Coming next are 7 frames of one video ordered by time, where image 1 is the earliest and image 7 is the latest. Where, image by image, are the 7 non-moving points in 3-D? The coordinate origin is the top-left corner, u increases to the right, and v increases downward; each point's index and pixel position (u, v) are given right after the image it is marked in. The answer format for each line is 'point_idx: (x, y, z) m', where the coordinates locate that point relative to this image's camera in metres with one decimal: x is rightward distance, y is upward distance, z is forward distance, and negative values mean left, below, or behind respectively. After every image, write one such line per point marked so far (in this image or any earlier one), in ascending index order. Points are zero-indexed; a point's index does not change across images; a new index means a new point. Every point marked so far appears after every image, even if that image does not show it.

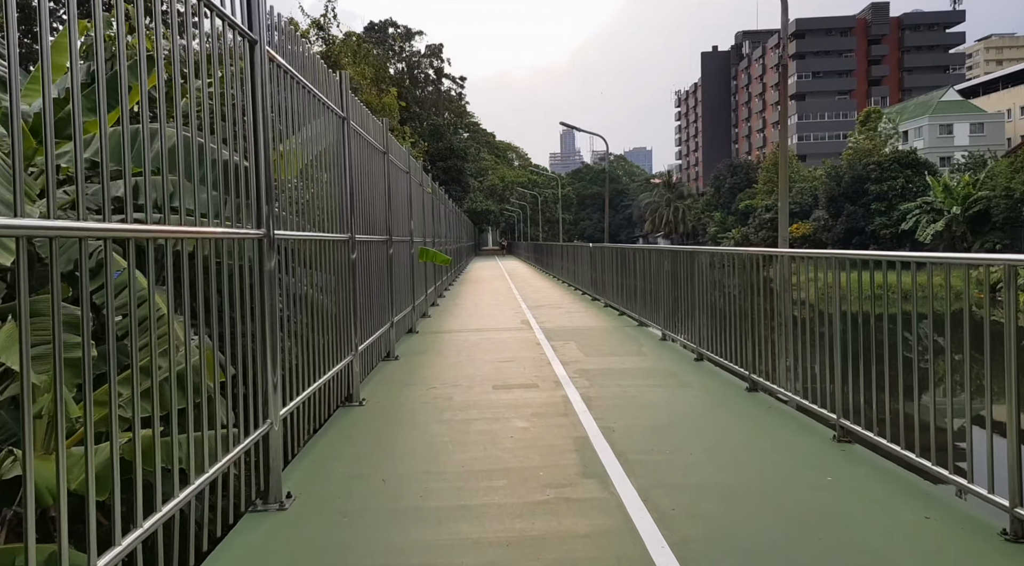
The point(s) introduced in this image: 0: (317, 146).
0: (-1.5, +1.0, +5.6) m
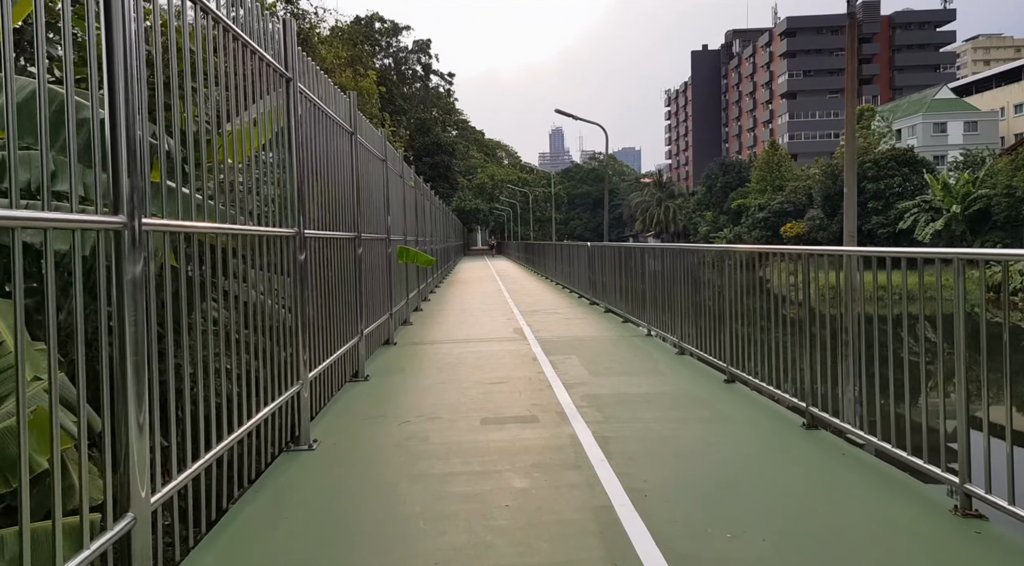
0: (-1.6, +1.0, +4.7) m
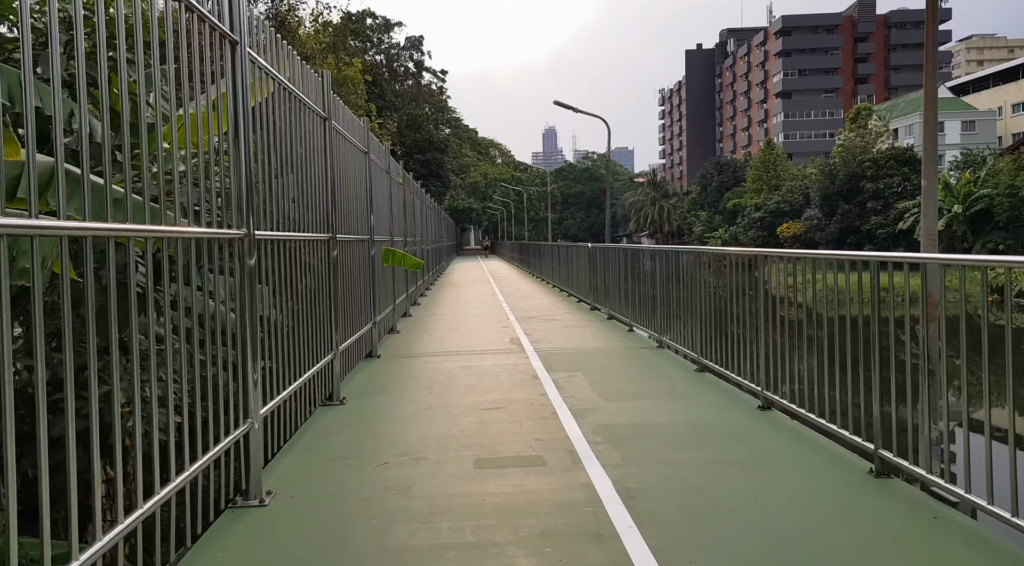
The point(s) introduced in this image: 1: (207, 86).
0: (-1.6, +0.9, +4.0) m
1: (-1.6, +1.0, +3.8) m
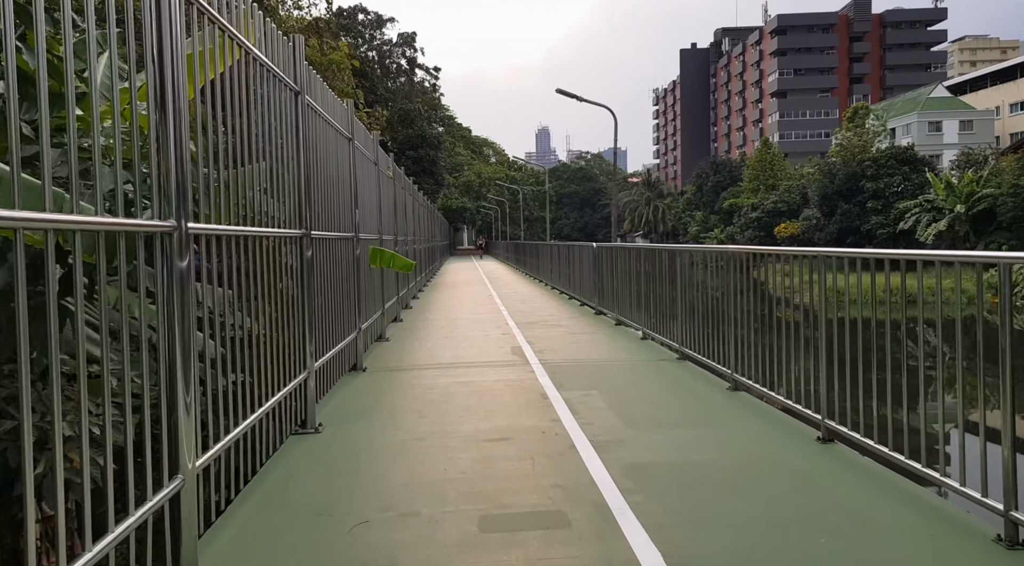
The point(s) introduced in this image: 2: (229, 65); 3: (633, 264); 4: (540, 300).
0: (-1.6, +0.9, +3.3) m
1: (-1.6, +1.0, +3.2) m
2: (-1.6, +1.2, +4.3) m
3: (+2.0, +0.3, +12.6) m
4: (+0.6, -0.4, +17.2) m
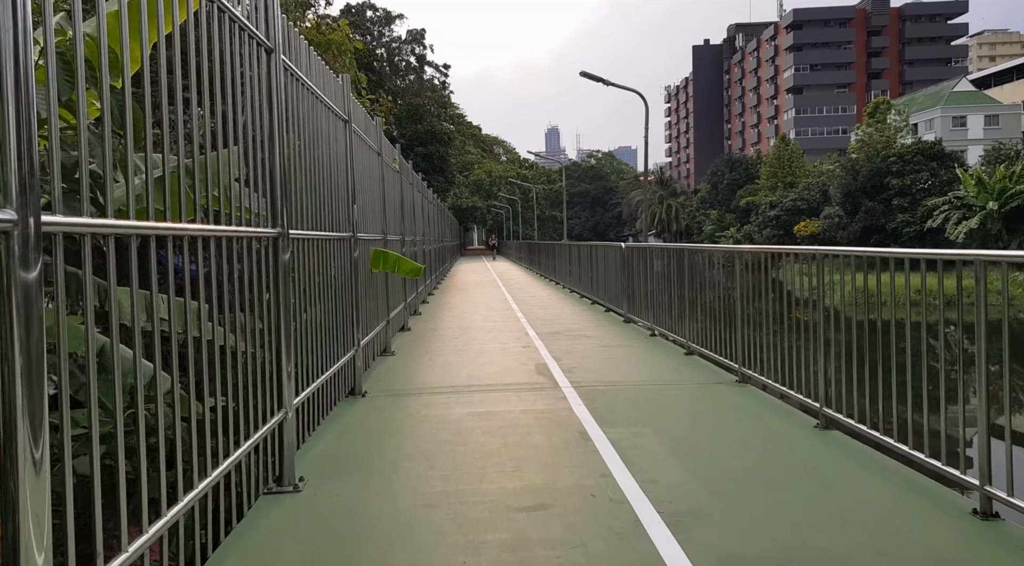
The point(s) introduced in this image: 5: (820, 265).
0: (-1.4, +0.9, +2.5) m
1: (-1.4, +1.0, +2.3) m
2: (-1.4, +1.2, +3.5) m
3: (+2.3, +0.3, +11.7) m
4: (+1.0, -0.5, +16.4) m
5: (+2.7, +0.2, +6.6) m
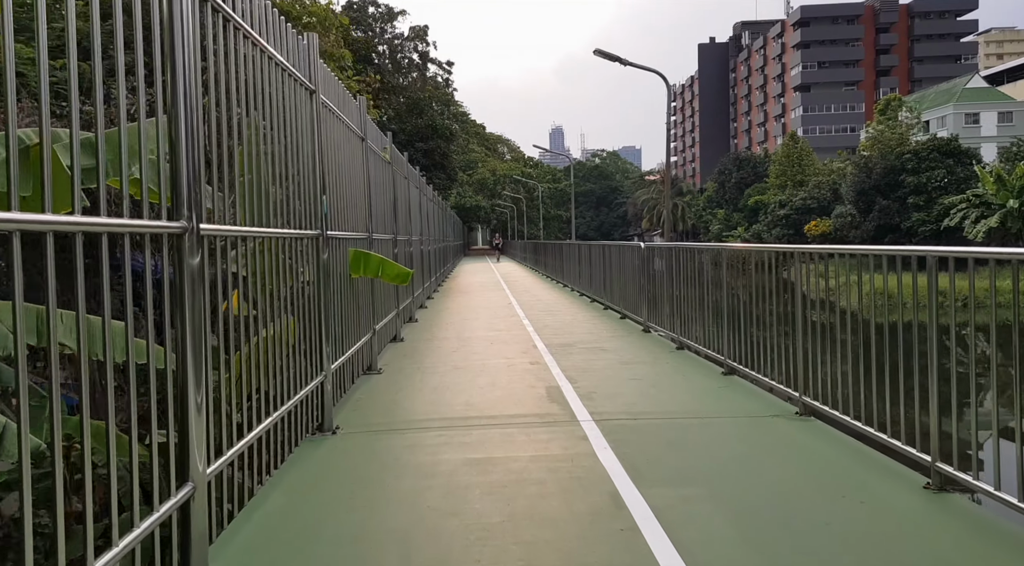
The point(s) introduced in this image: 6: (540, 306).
0: (-1.4, +0.8, +1.7) m
1: (-1.4, +0.9, +1.5) m
2: (-1.4, +1.1, +2.6) m
3: (+2.4, +0.3, +10.8) m
4: (+1.1, -0.5, +15.5) m
5: (+2.7, +0.1, +5.8) m
6: (+0.6, -0.4, +15.6) m
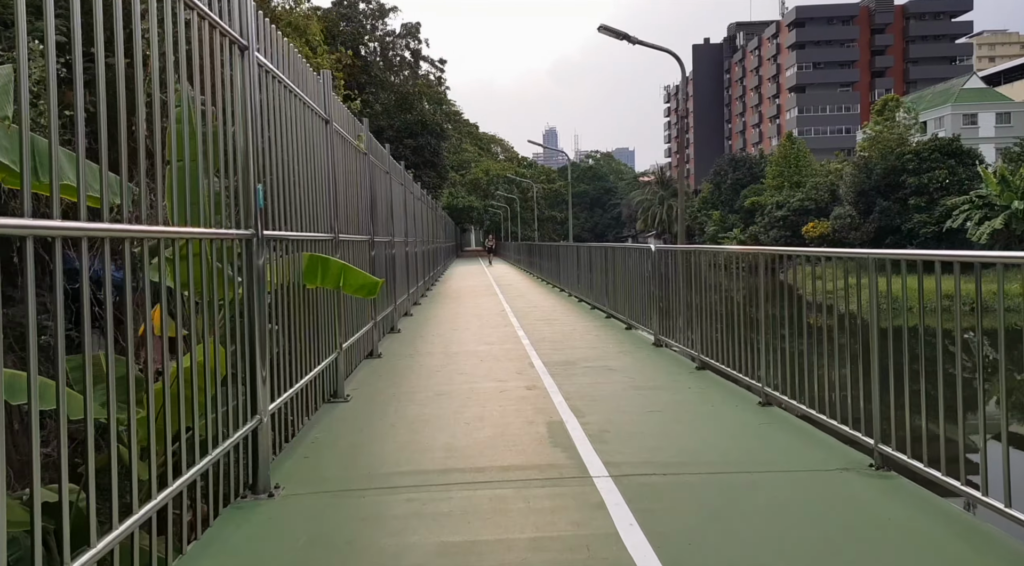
0: (-1.4, +0.8, +0.9) m
1: (-1.4, +0.9, +0.7) m
2: (-1.4, +1.1, +1.8) m
3: (+2.3, +0.2, +10.1) m
4: (+0.9, -0.6, +14.7) m
5: (+2.7, +0.1, +5.0) m
6: (+0.4, -0.5, +14.8) m
